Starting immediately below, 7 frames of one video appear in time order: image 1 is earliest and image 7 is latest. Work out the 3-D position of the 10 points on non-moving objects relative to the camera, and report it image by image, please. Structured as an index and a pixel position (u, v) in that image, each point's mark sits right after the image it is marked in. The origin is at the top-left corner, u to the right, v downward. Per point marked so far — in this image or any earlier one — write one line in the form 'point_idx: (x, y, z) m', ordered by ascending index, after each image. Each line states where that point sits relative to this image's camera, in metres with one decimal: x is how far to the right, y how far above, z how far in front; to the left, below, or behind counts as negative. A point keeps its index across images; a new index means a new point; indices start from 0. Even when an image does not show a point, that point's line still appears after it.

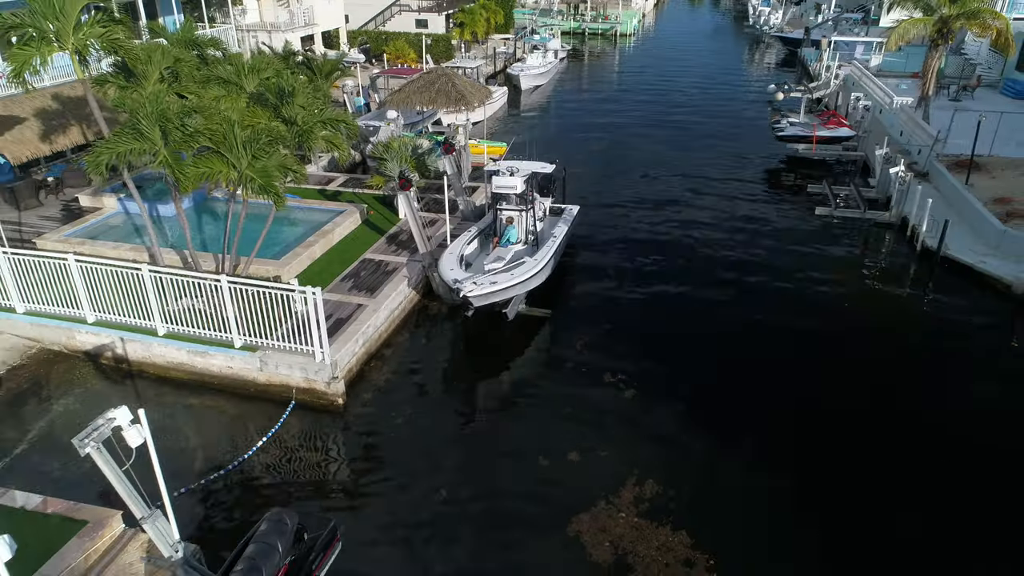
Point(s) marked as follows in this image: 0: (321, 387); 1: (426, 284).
0: (-3.5, -1.8, +12.8) m
1: (-2.1, +0.1, +16.7) m
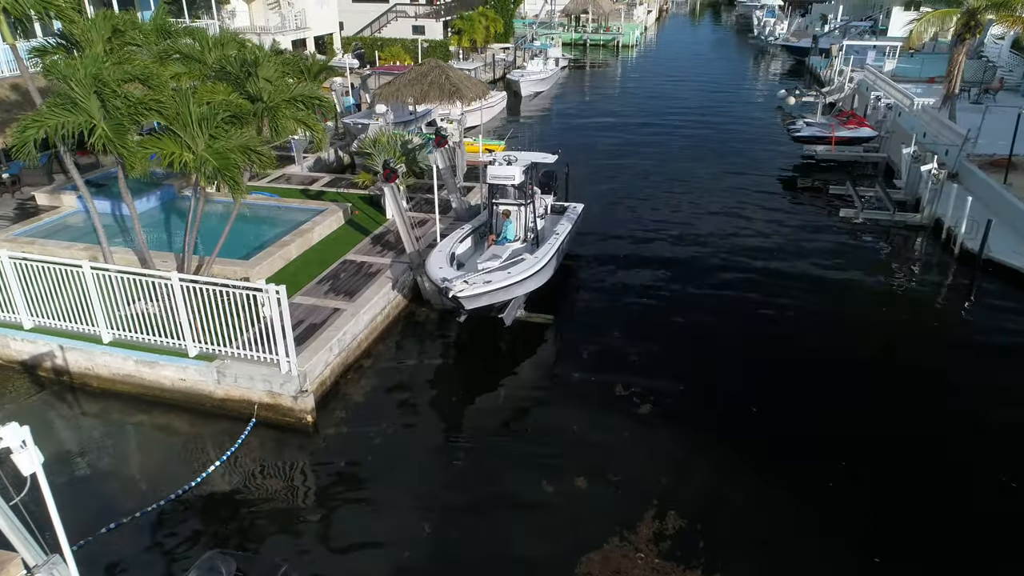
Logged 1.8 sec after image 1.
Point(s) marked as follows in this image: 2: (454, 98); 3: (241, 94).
0: (-3.6, -1.8, +11.0) m
1: (-2.1, 0.0, +15.0) m
2: (-1.6, +5.3, +19.3) m
3: (-4.6, +3.3, +11.8) m
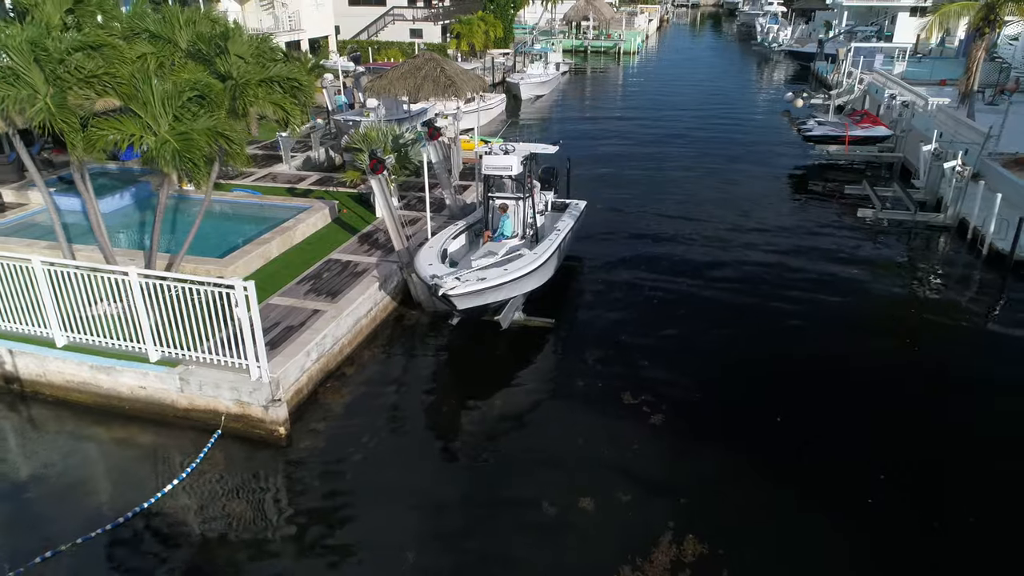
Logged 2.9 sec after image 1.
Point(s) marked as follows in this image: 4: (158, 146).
0: (-3.6, -1.8, +9.9) m
1: (-2.1, 0.0, +13.8) m
2: (-1.7, +5.2, +18.3) m
3: (-4.6, +3.3, +10.7) m
4: (-4.9, +2.0, +9.6) m
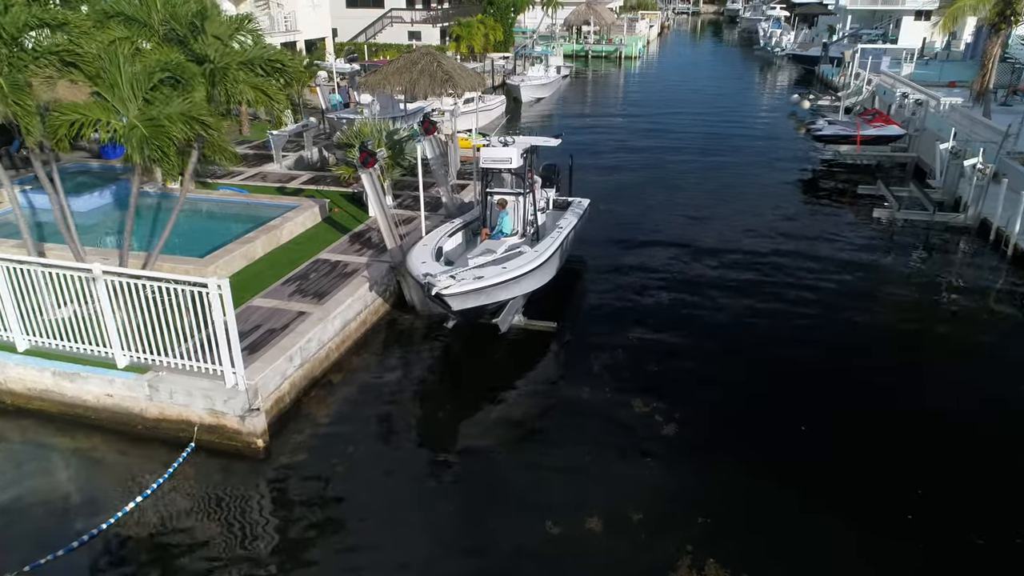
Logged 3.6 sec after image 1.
0: (-3.6, -1.8, +9.0) m
1: (-2.2, -0.1, +13.0) m
2: (-1.7, +5.1, +17.5) m
3: (-4.6, +3.3, +9.9) m
4: (-4.9, +2.0, +8.8) m
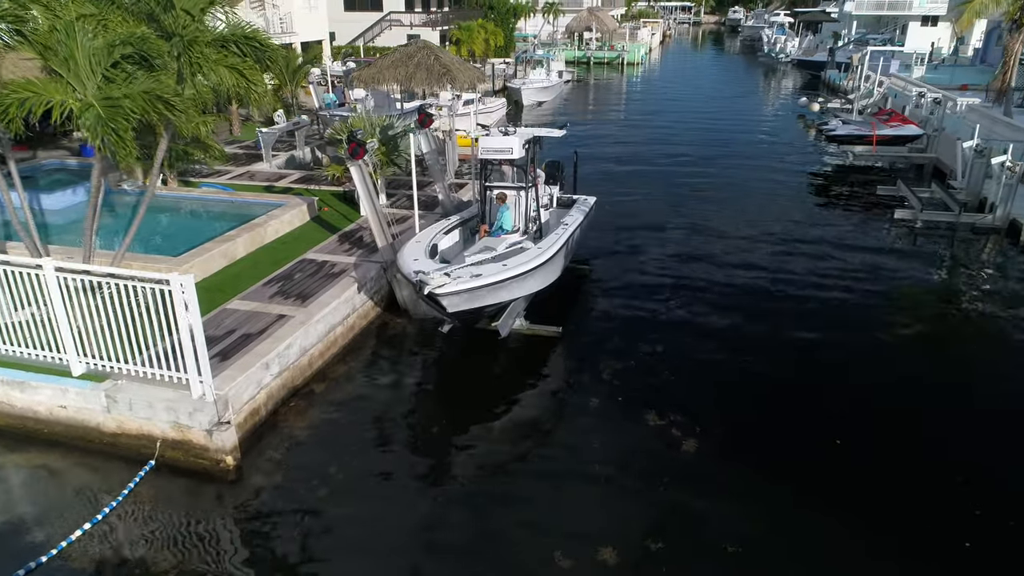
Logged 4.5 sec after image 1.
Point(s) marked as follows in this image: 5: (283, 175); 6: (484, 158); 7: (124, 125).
0: (-3.6, -1.7, +8.0) m
1: (-2.1, -0.1, +12.1) m
2: (-1.6, +5.0, +16.7) m
3: (-4.6, +3.3, +9.0) m
4: (-4.9, +2.0, +7.9) m
5: (-5.7, +2.8, +17.4) m
6: (-0.4, +2.1, +11.2) m
7: (-4.4, +1.9, +7.9) m
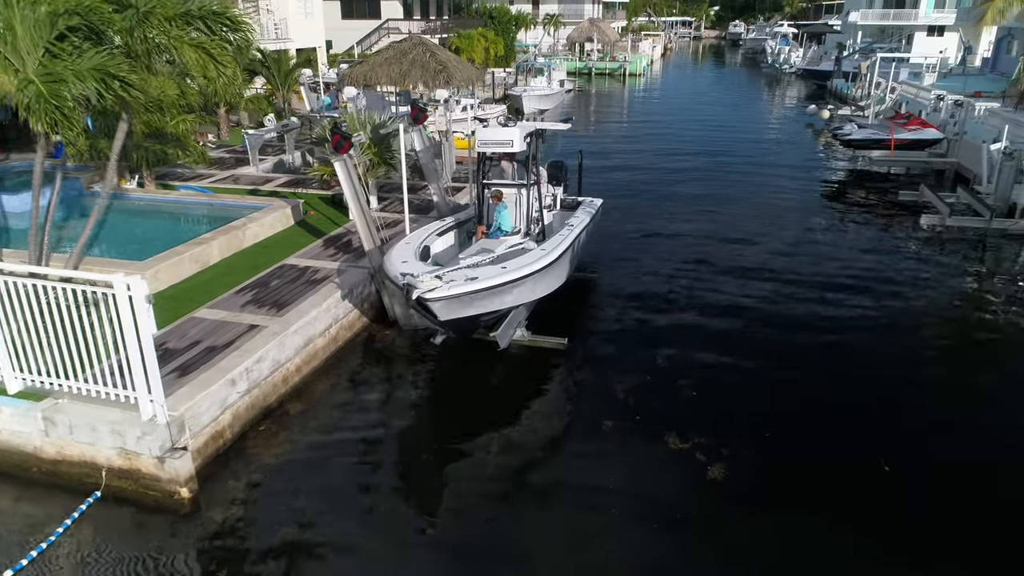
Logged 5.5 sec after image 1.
0: (-3.6, -1.8, +6.9) m
1: (-2.1, -0.2, +11.0) m
2: (-1.6, +4.7, +15.7) m
3: (-4.6, +3.3, +8.0) m
4: (-4.9, +2.0, +6.8) m
5: (-5.7, +2.6, +16.4) m
6: (-0.4, +2.0, +10.2) m
7: (-4.4, +1.8, +6.9) m
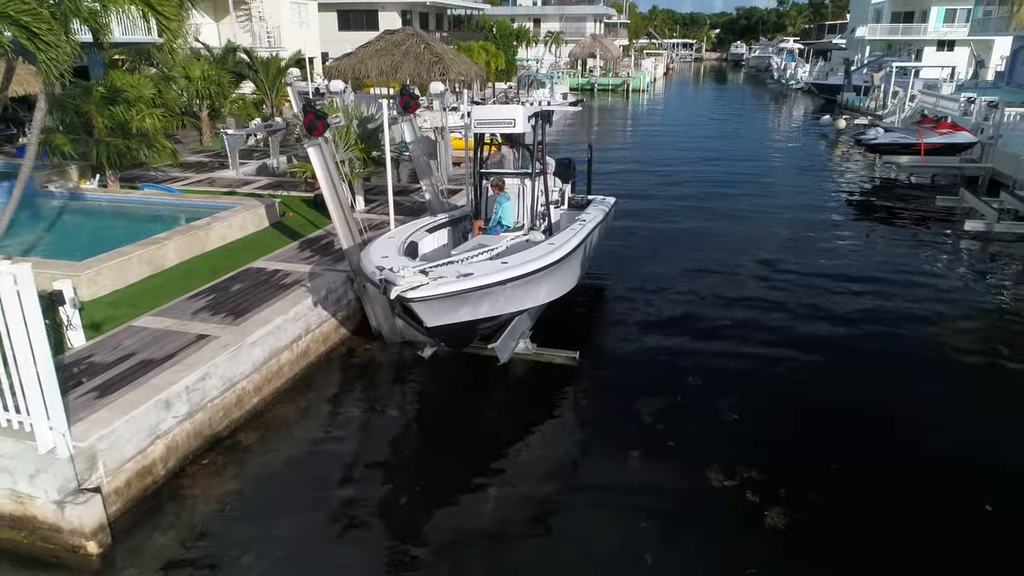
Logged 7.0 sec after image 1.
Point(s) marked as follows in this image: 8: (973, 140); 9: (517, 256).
0: (-3.6, -1.7, +5.4) m
1: (-2.1, -0.3, +9.5) m
2: (-1.6, +4.5, +14.4) m
3: (-4.6, +3.3, +6.7) m
4: (-4.8, +2.0, +5.4) m
5: (-5.7, +2.3, +15.0) m
6: (-0.4, +1.9, +8.8) m
7: (-4.3, +1.9, +5.5) m
8: (+13.0, +4.1, +19.8) m
9: (+0.1, +0.3, +7.5) m
